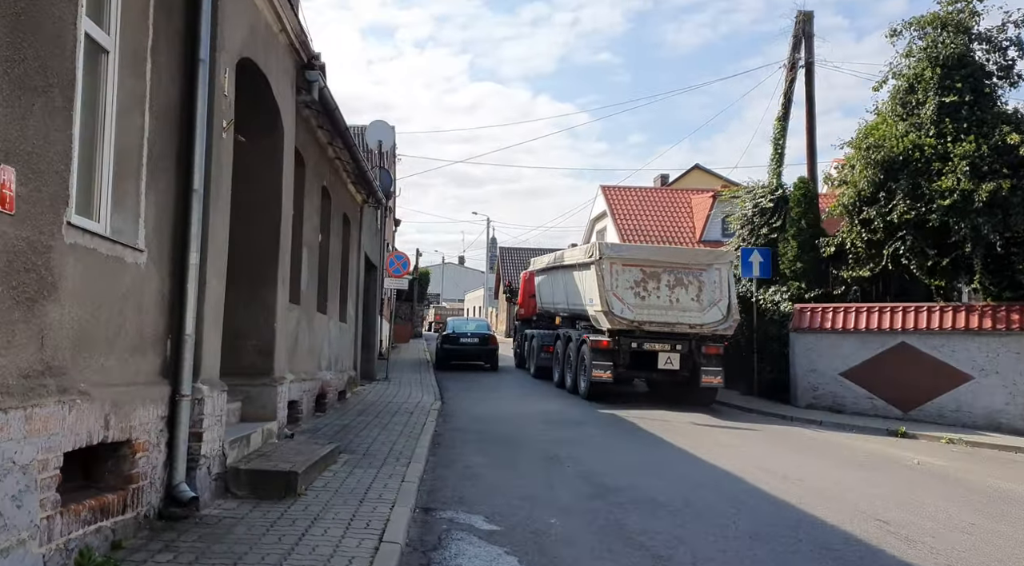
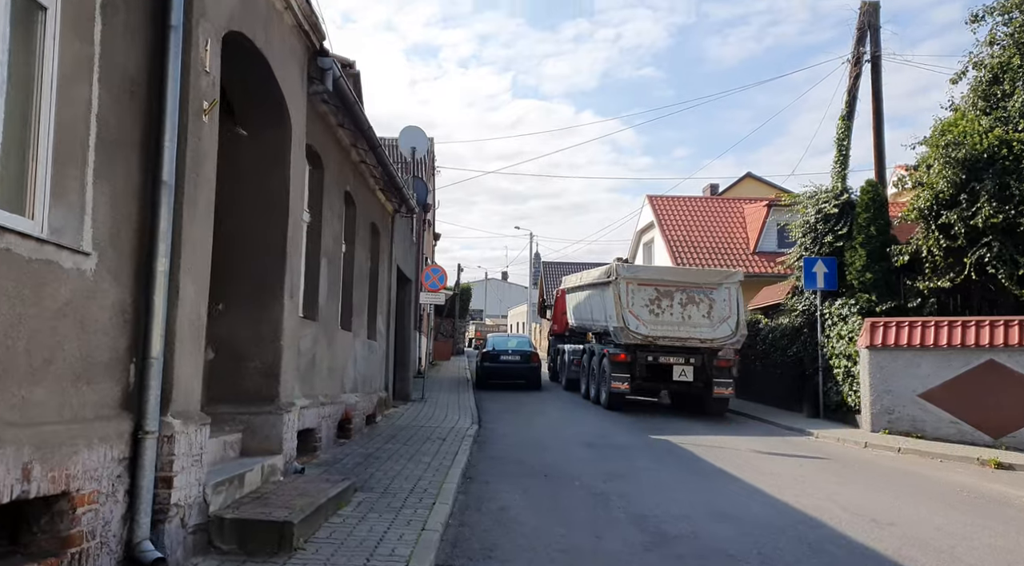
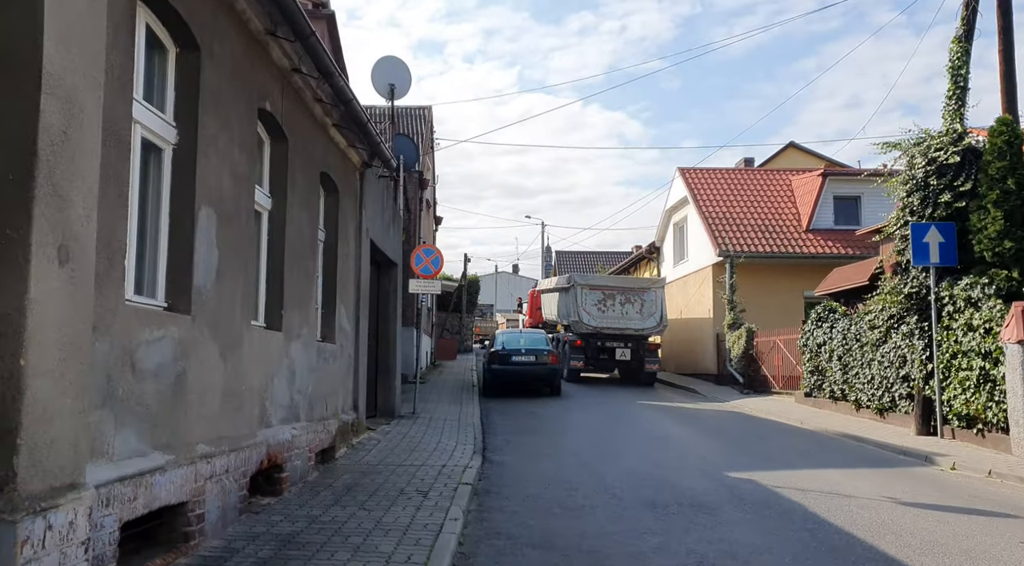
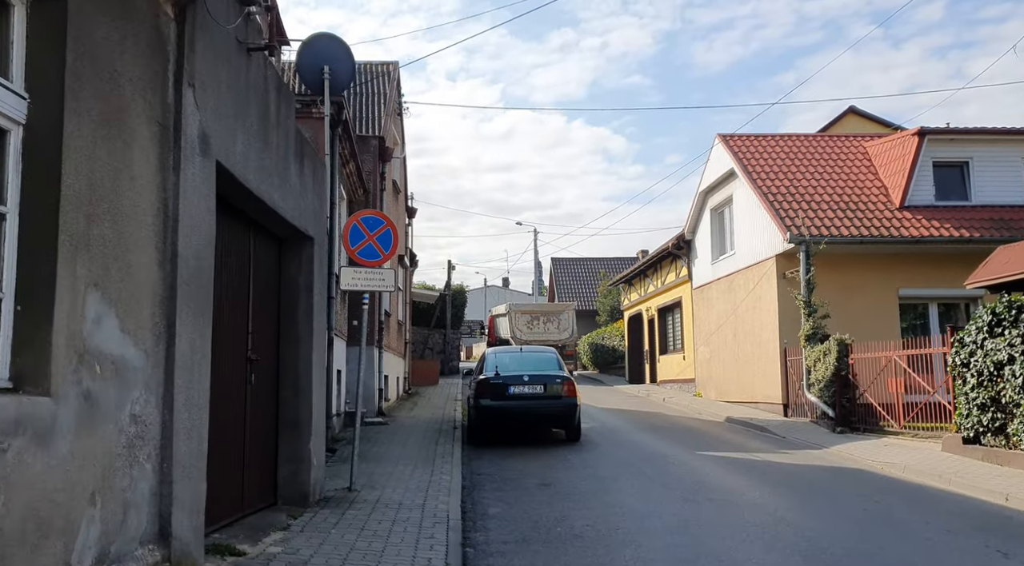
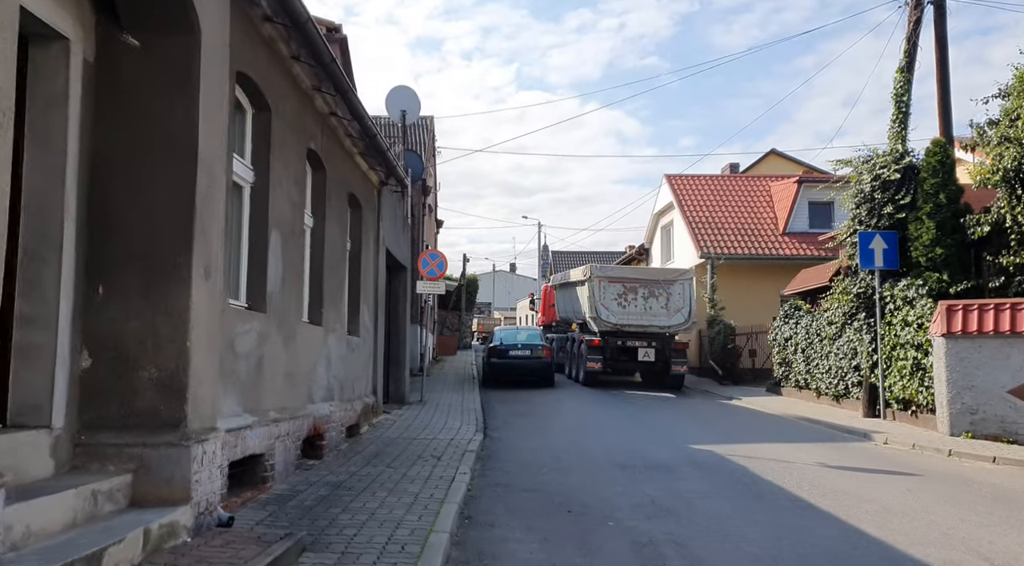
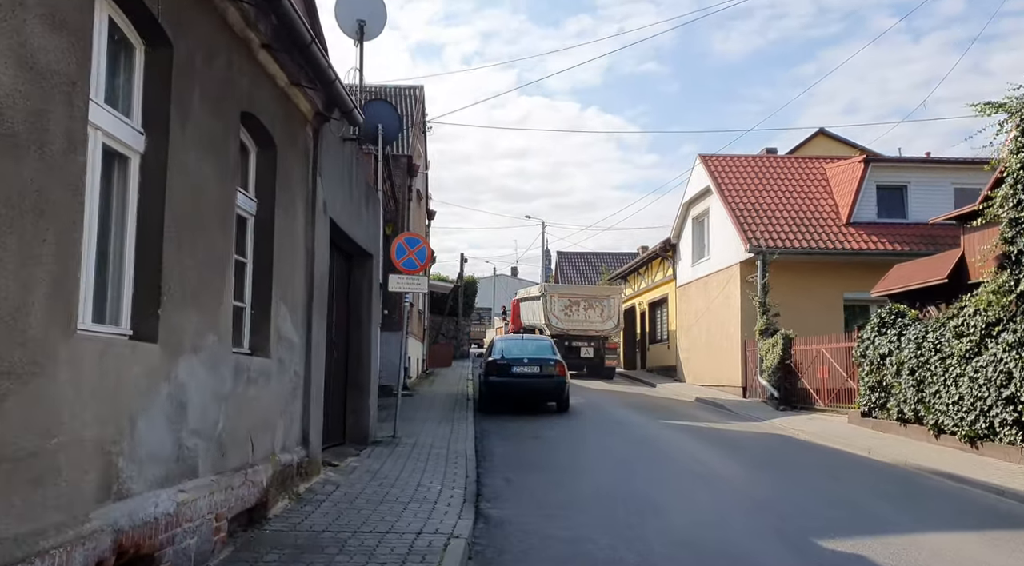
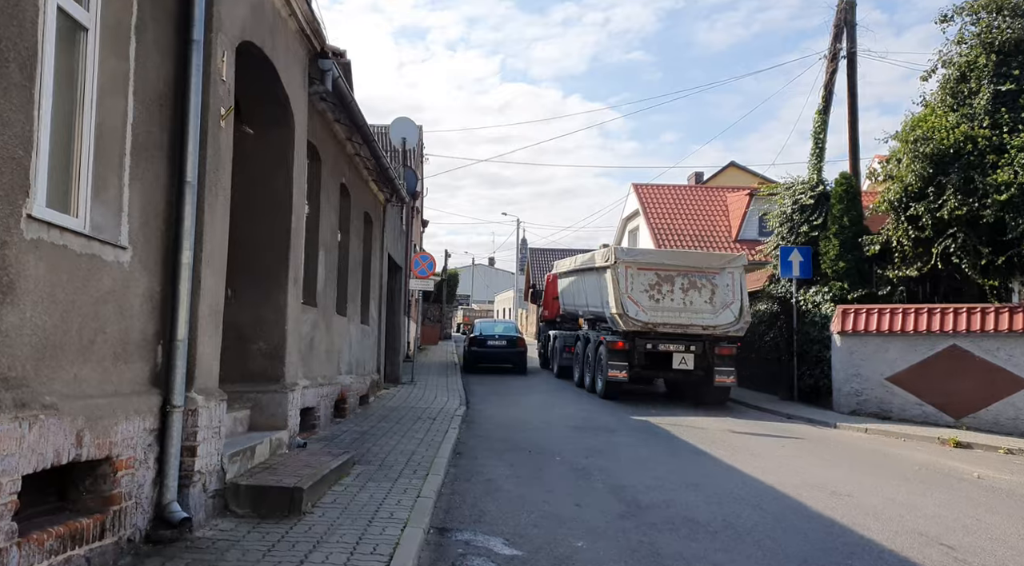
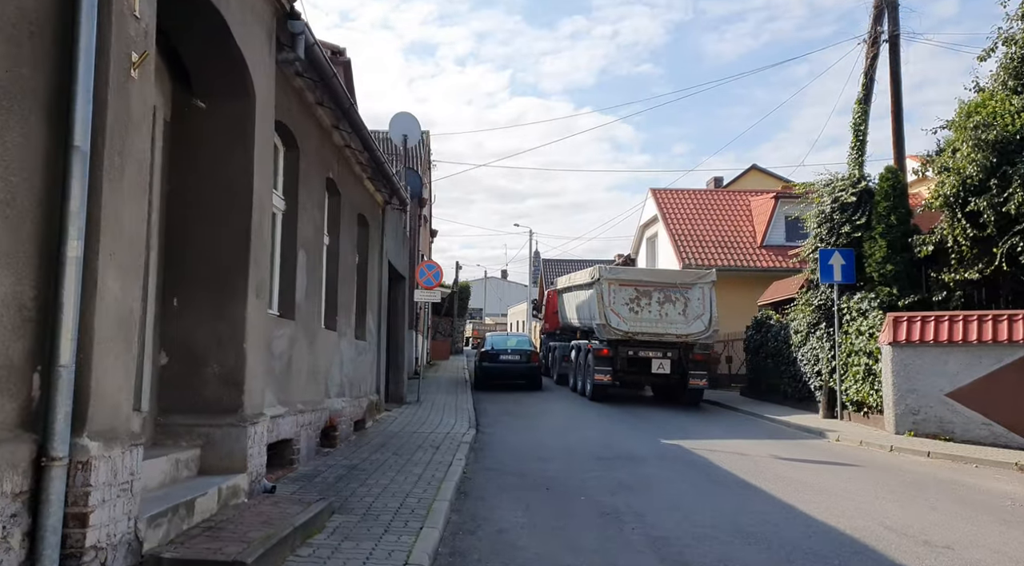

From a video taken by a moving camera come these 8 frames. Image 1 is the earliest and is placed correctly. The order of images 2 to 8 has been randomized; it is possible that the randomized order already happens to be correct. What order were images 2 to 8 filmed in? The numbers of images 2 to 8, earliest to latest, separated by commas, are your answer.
7, 2, 8, 5, 3, 6, 4
